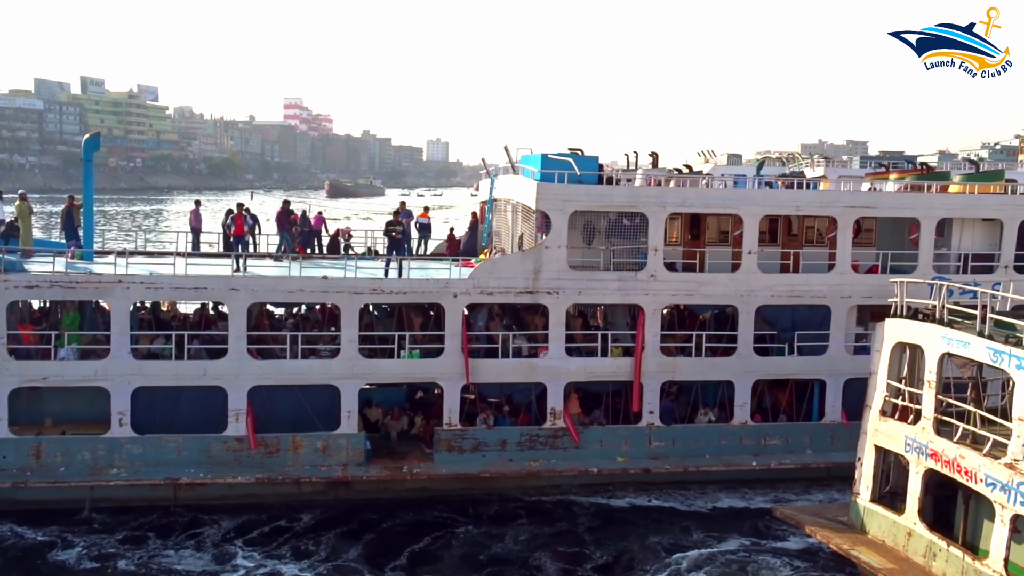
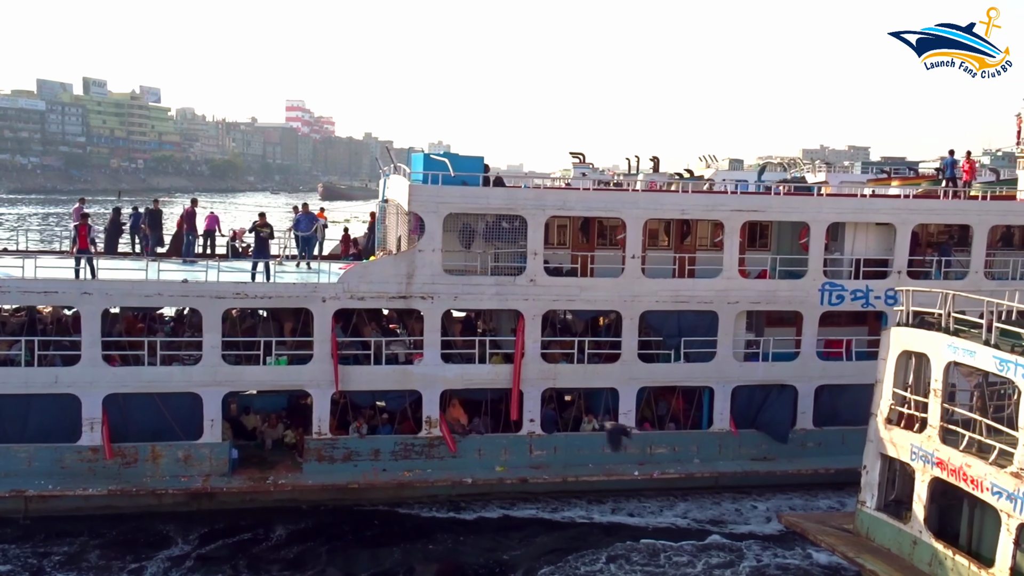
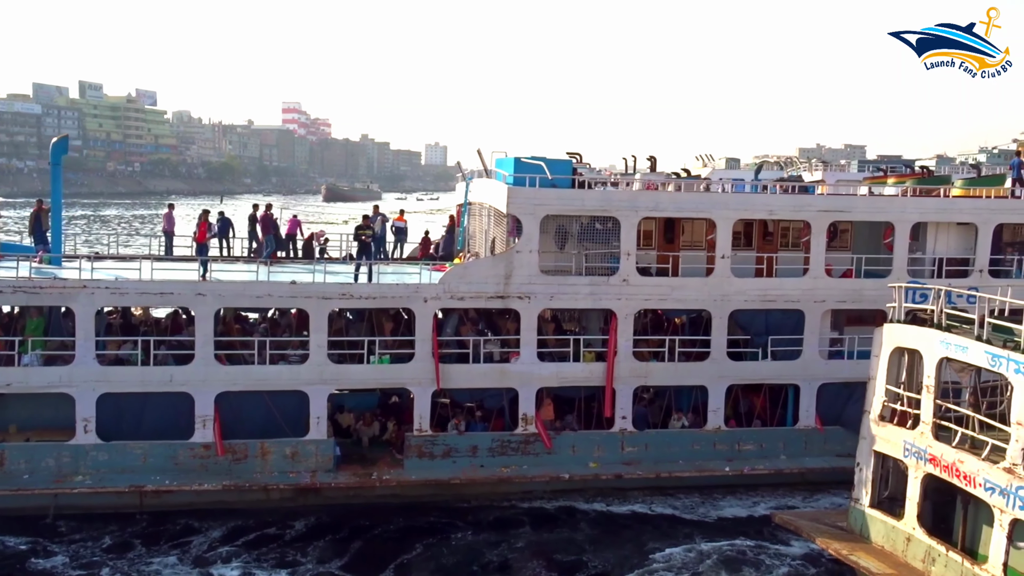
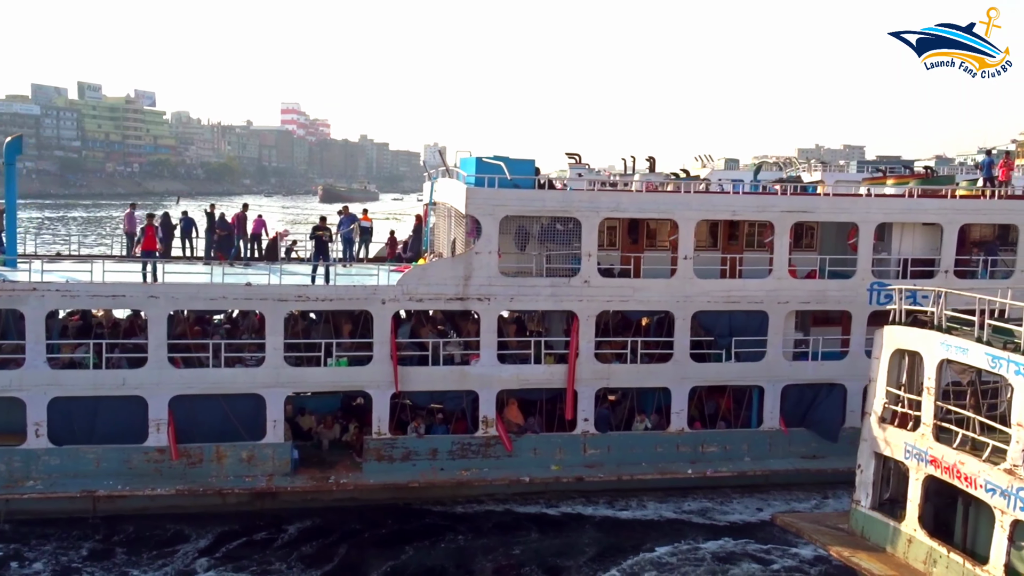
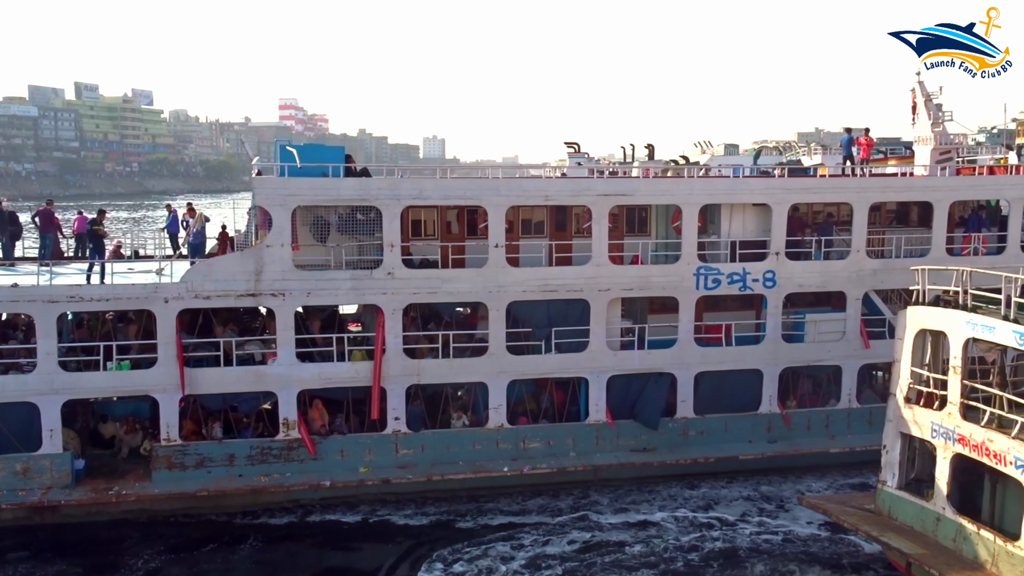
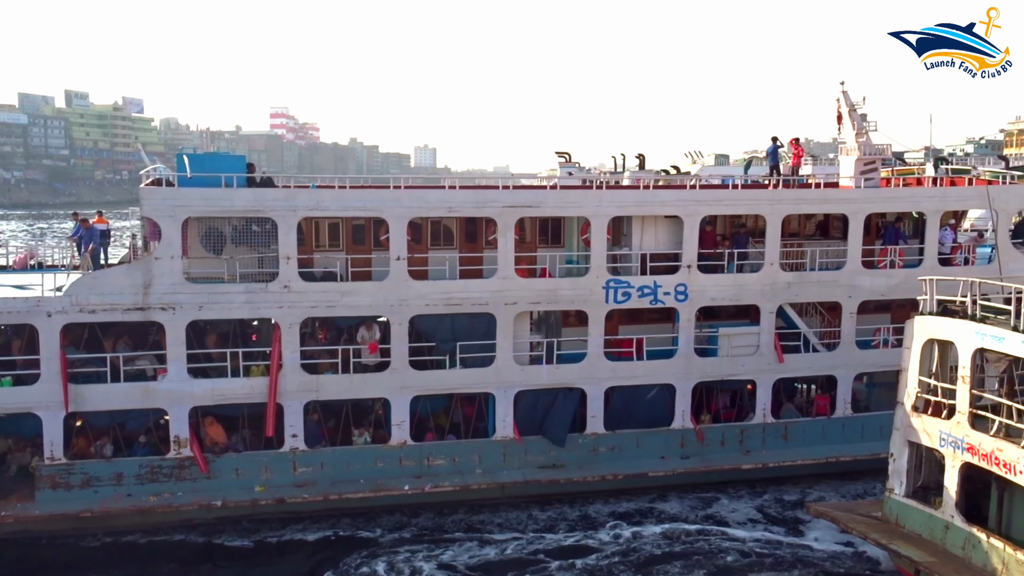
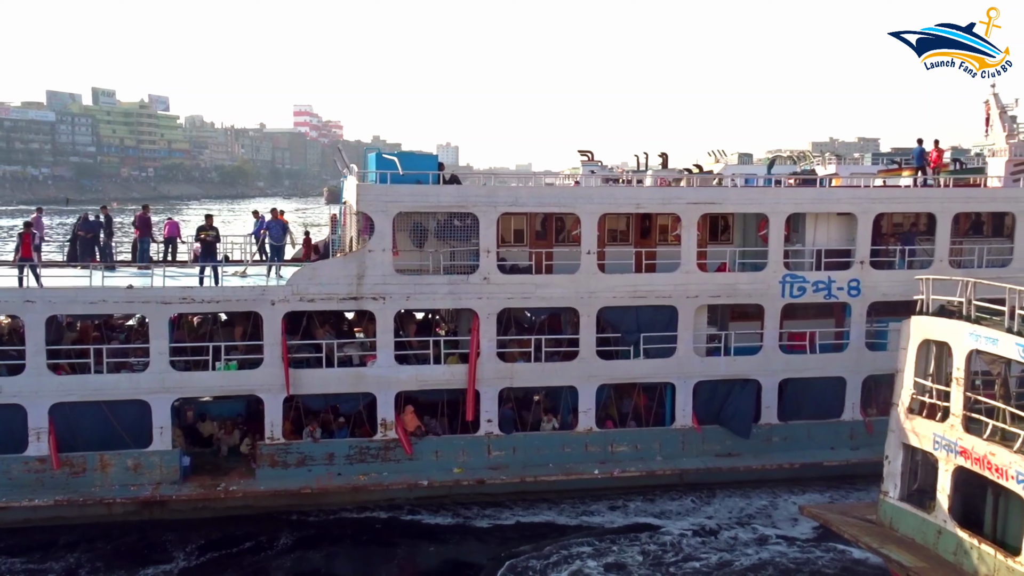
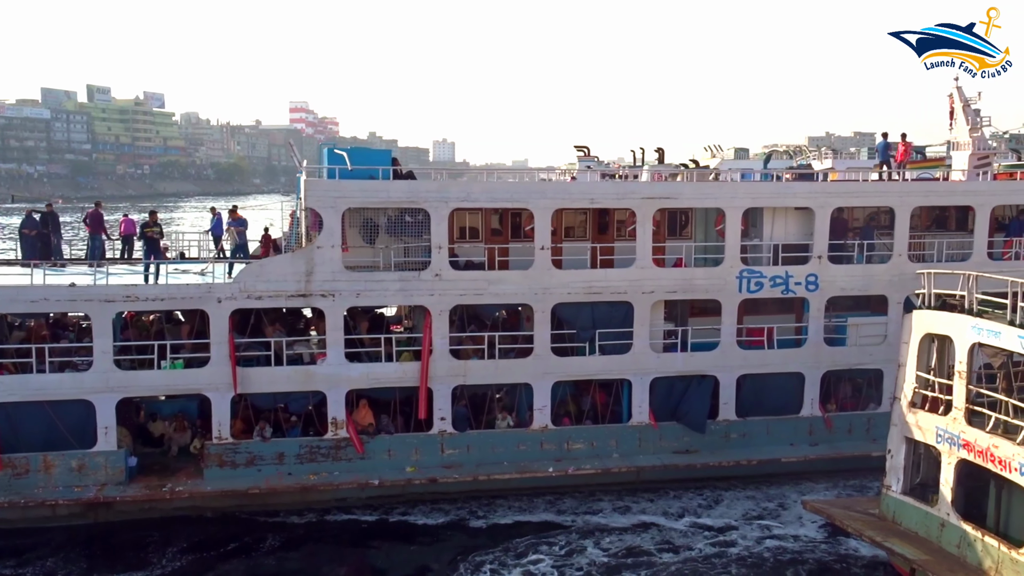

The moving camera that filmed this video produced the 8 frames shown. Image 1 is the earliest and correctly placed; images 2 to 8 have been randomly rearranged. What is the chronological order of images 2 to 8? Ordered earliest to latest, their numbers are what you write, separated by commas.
3, 4, 2, 7, 8, 5, 6
